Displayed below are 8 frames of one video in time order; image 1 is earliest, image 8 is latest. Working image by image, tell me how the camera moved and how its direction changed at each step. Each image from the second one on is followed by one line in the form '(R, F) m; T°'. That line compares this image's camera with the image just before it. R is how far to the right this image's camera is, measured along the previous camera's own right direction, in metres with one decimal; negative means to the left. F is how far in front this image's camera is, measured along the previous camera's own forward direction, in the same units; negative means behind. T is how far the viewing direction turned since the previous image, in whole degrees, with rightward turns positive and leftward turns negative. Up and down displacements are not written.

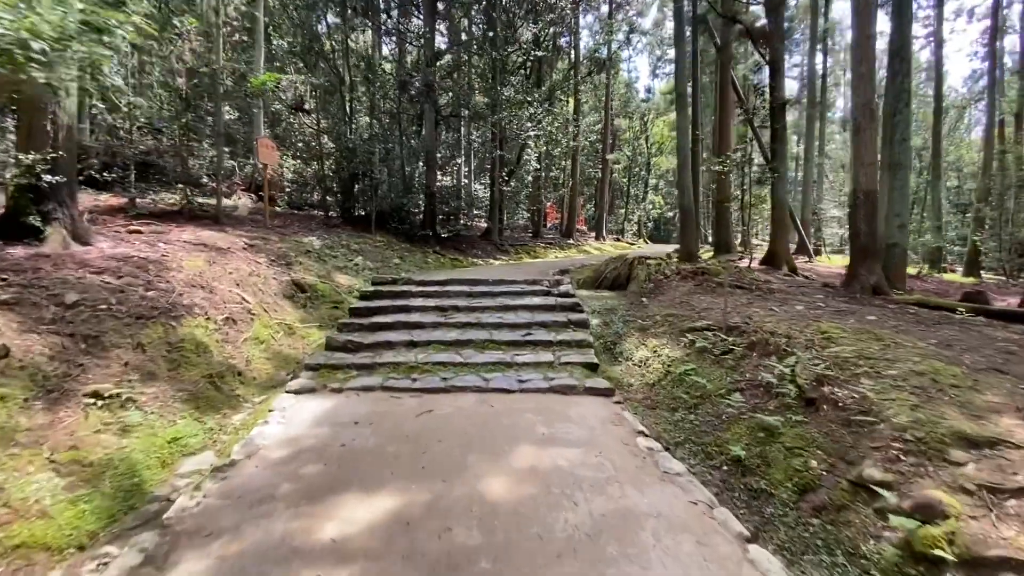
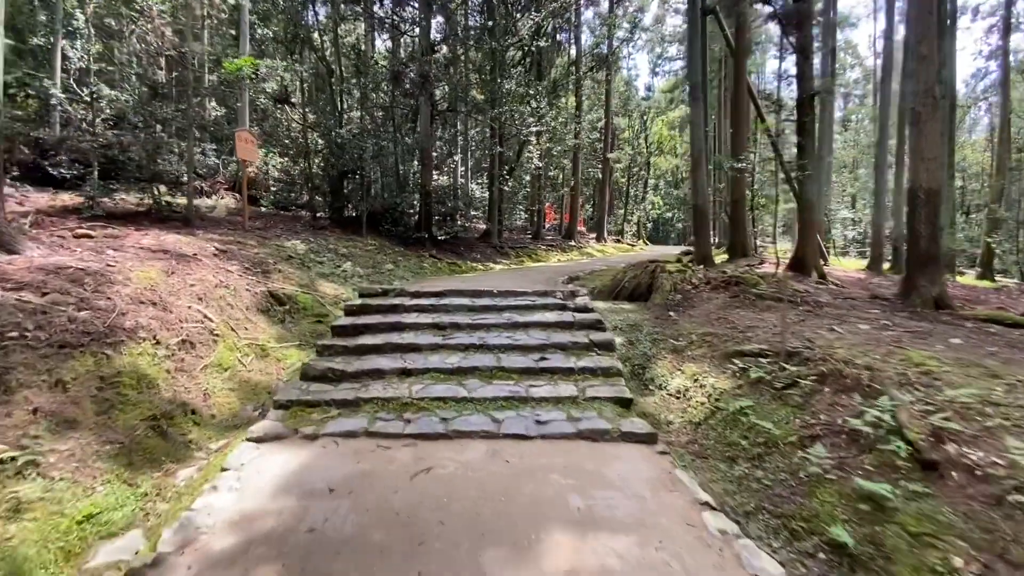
(-0.2, +0.9) m; +1°
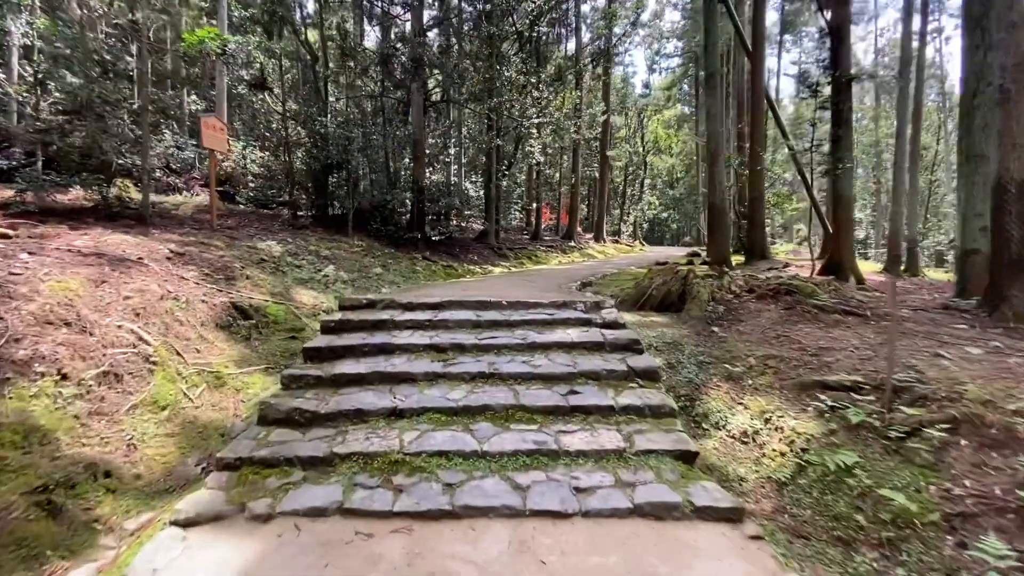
(-0.2, +1.0) m; +1°
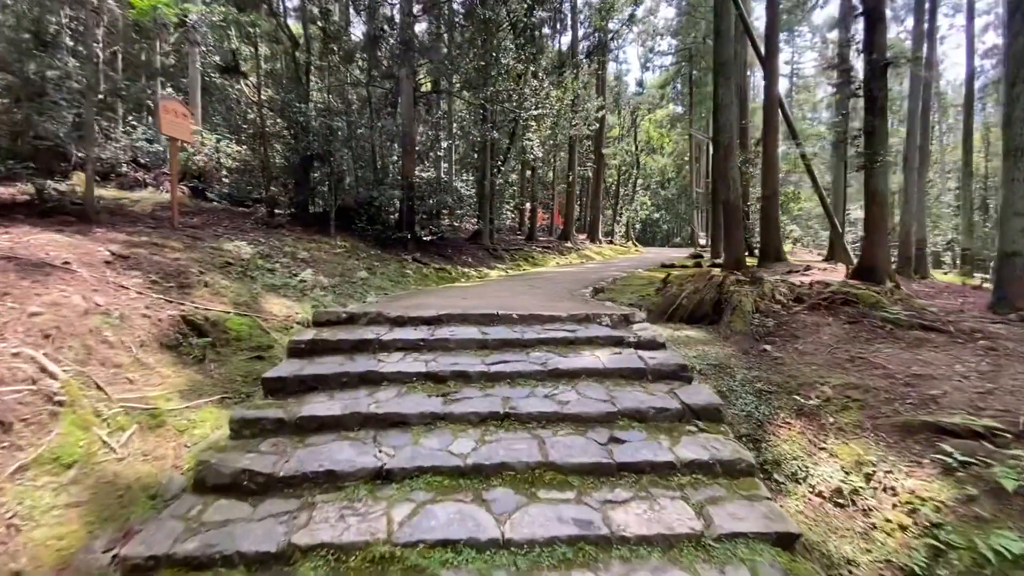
(-0.2, +0.9) m; +1°
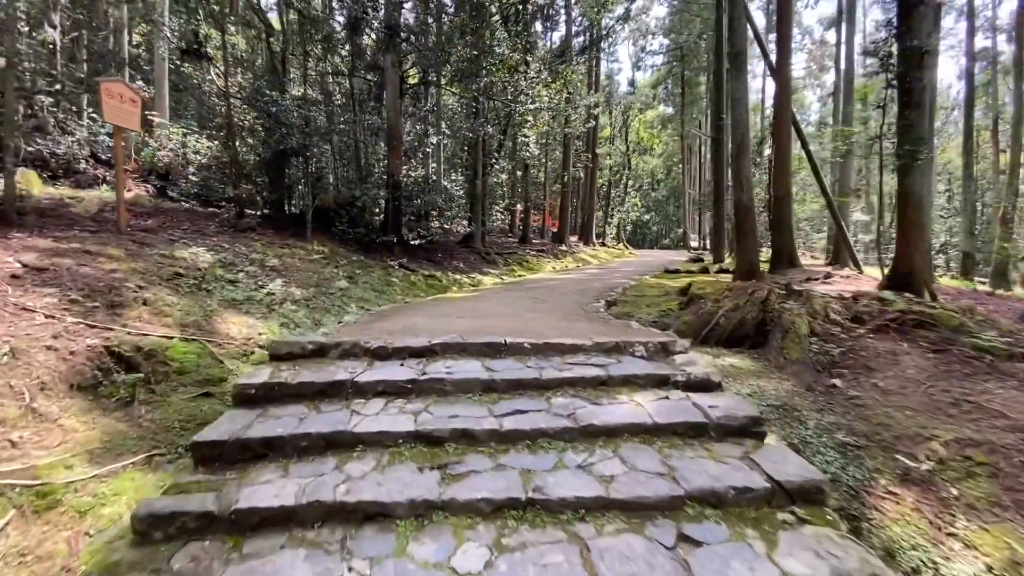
(-0.2, +0.9) m; +2°
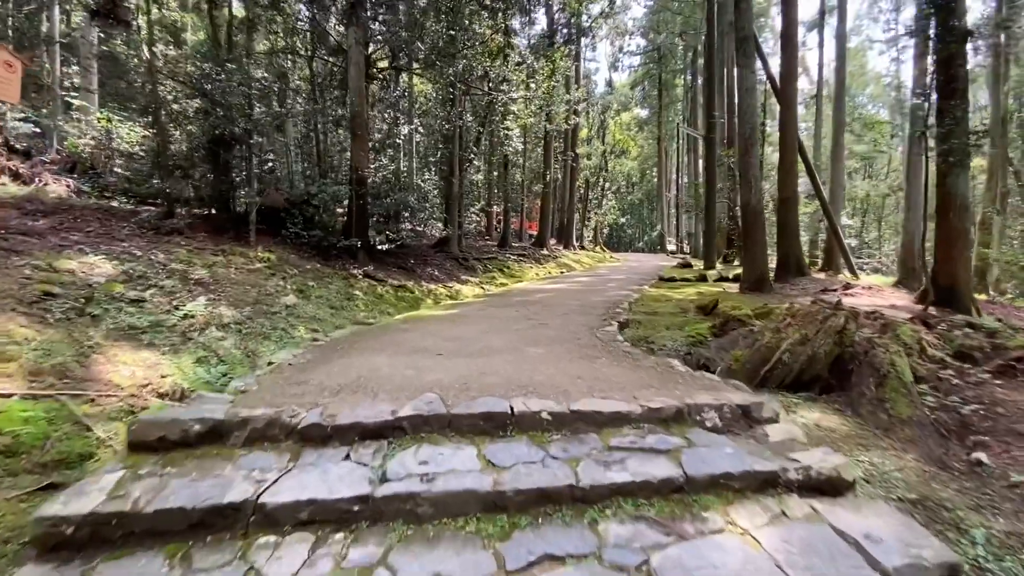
(-0.2, +1.2) m; +3°
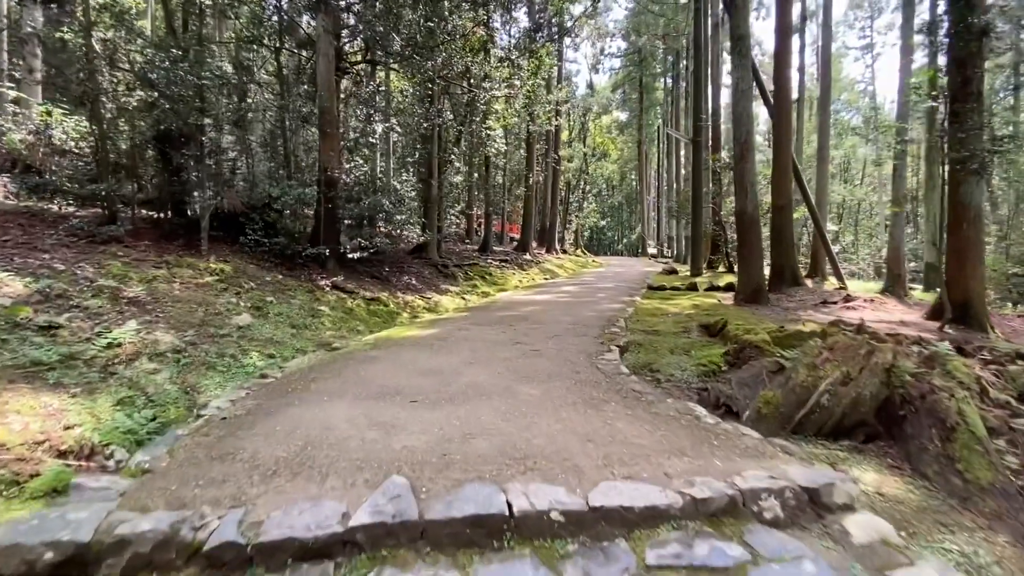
(-0.1, +0.6) m; +2°
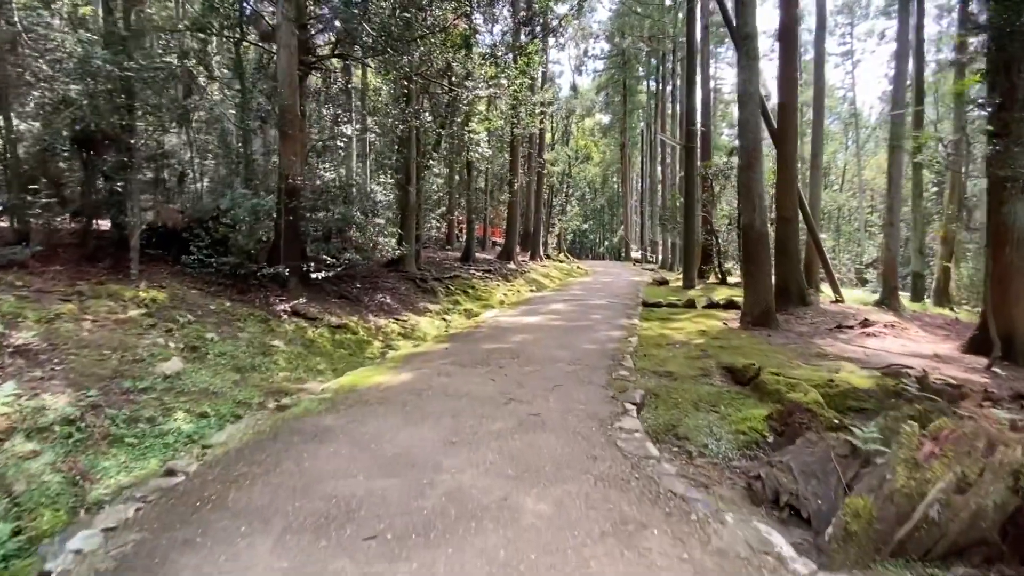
(-0.1, +0.8) m; +2°
